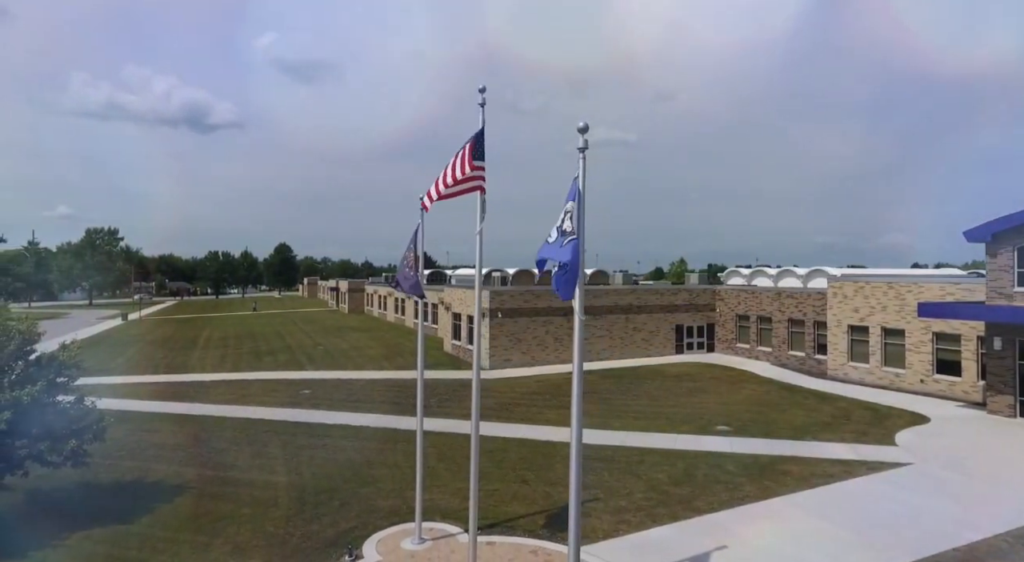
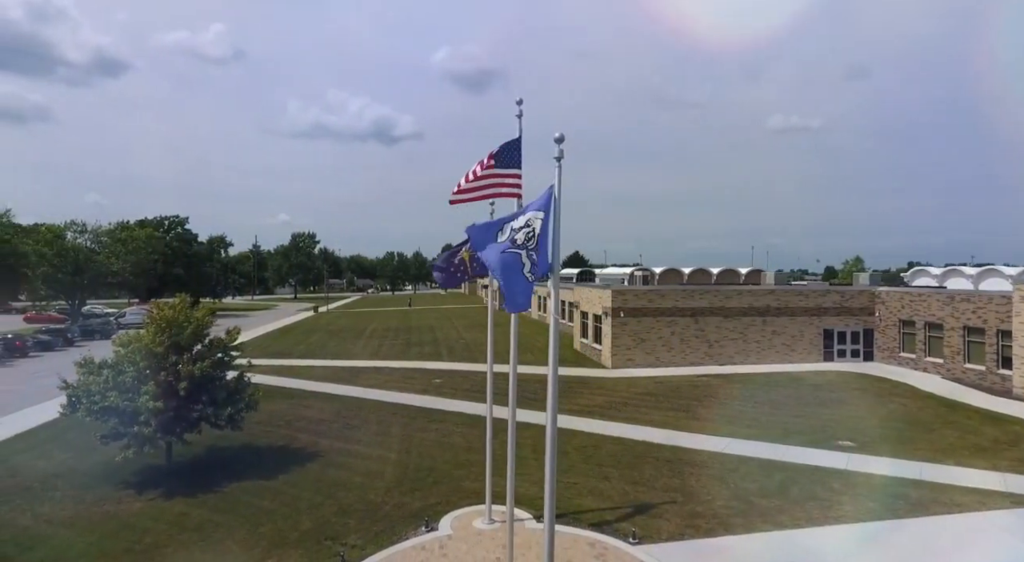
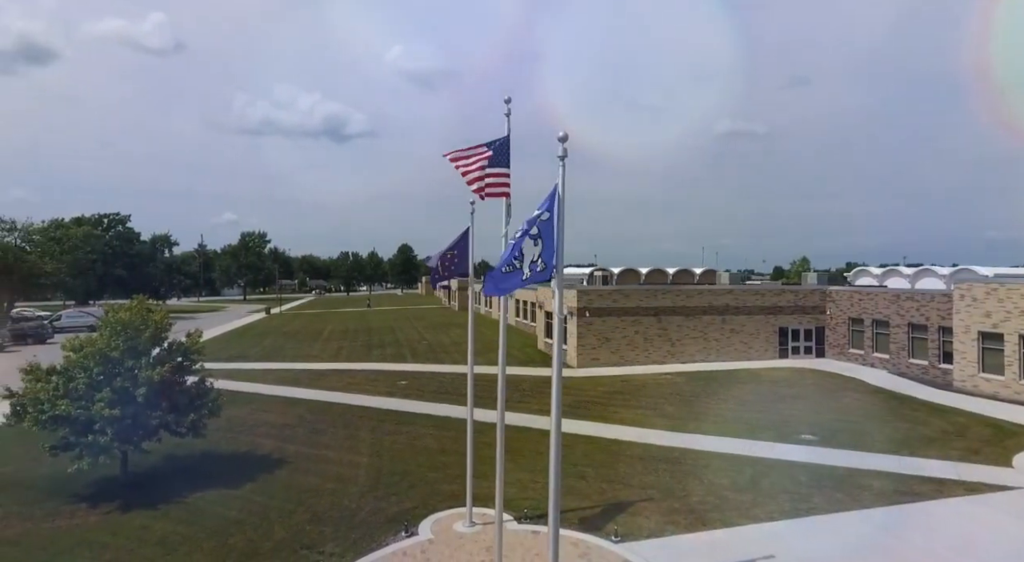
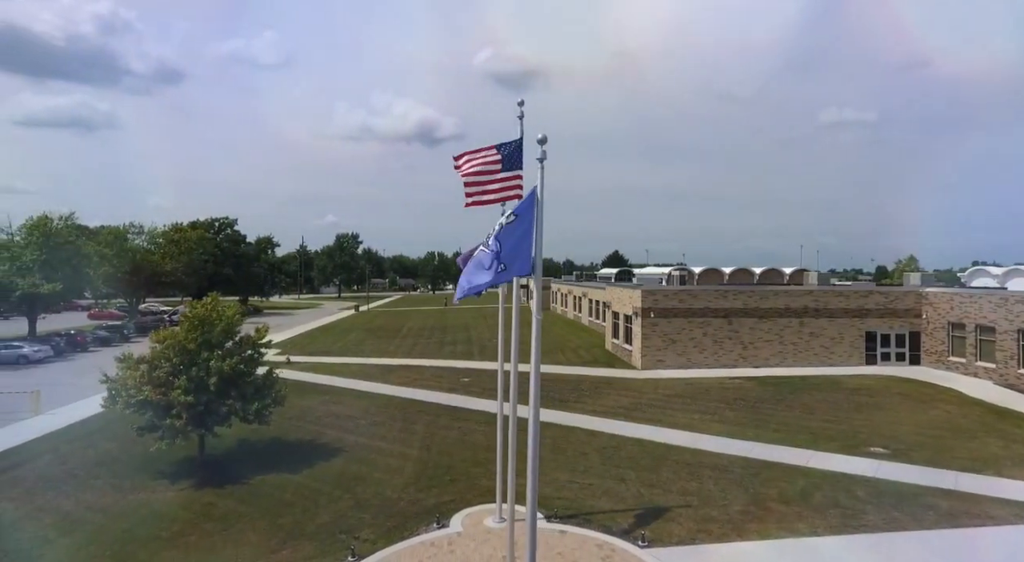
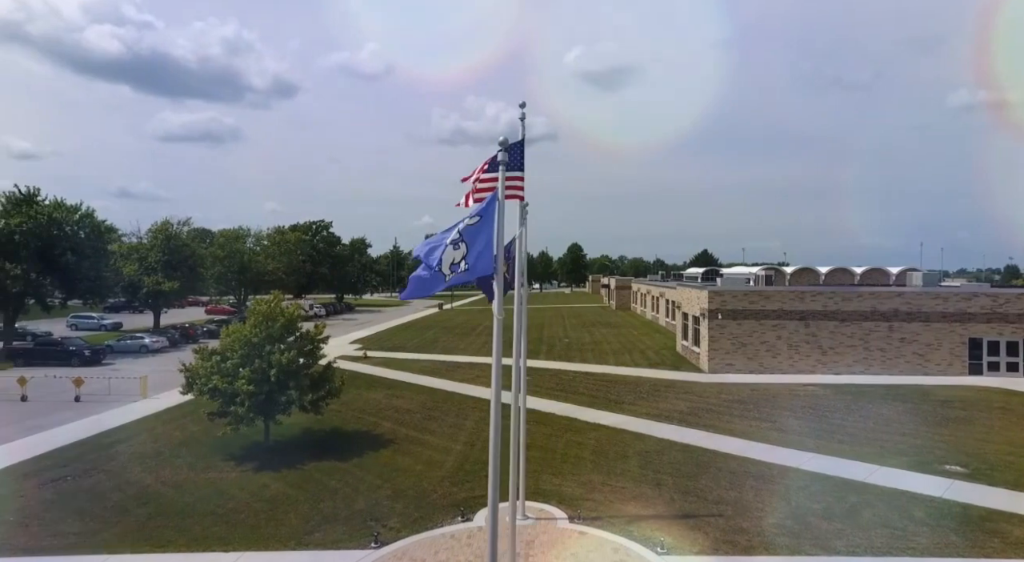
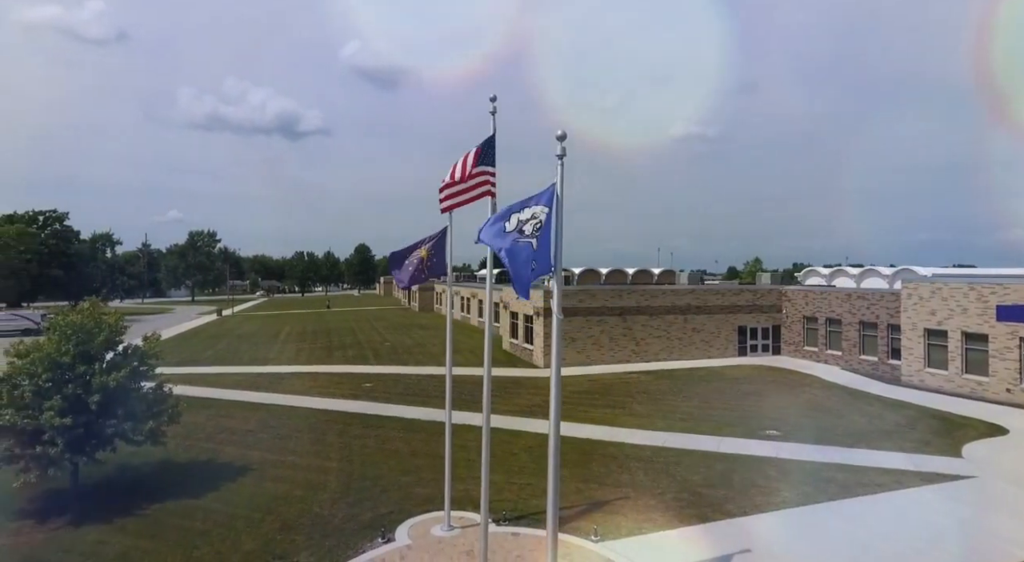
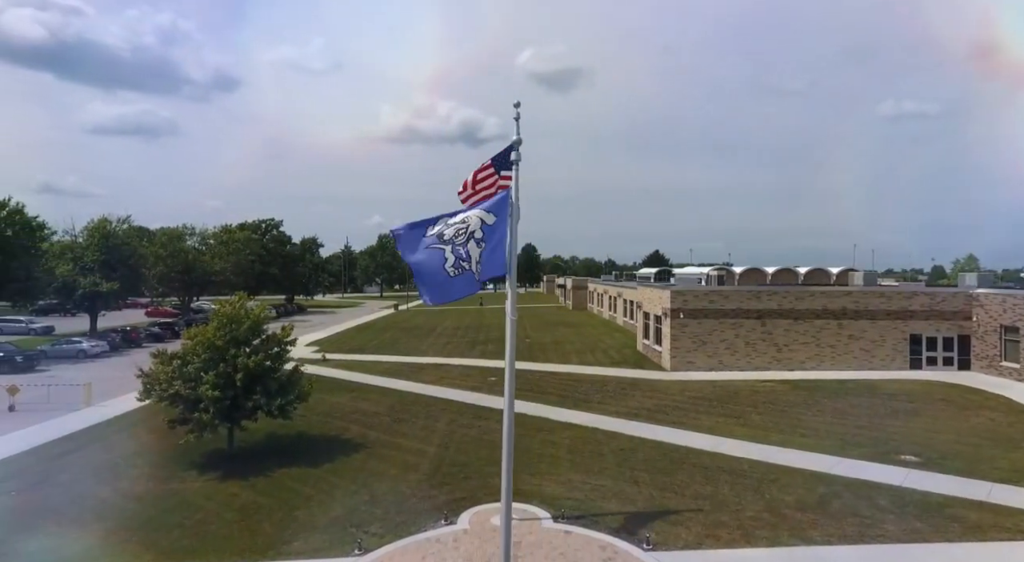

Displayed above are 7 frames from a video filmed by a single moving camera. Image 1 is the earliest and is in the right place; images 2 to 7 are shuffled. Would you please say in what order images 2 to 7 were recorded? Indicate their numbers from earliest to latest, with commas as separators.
6, 3, 2, 4, 7, 5
